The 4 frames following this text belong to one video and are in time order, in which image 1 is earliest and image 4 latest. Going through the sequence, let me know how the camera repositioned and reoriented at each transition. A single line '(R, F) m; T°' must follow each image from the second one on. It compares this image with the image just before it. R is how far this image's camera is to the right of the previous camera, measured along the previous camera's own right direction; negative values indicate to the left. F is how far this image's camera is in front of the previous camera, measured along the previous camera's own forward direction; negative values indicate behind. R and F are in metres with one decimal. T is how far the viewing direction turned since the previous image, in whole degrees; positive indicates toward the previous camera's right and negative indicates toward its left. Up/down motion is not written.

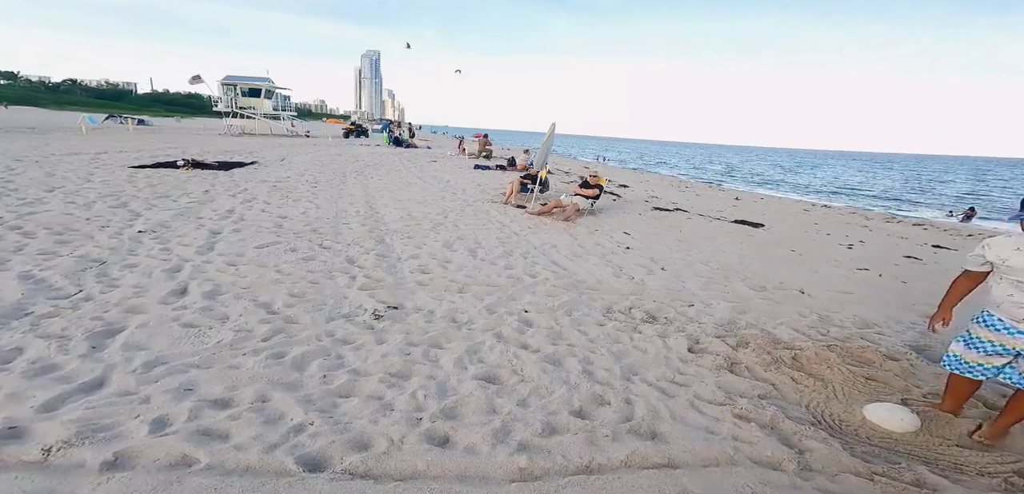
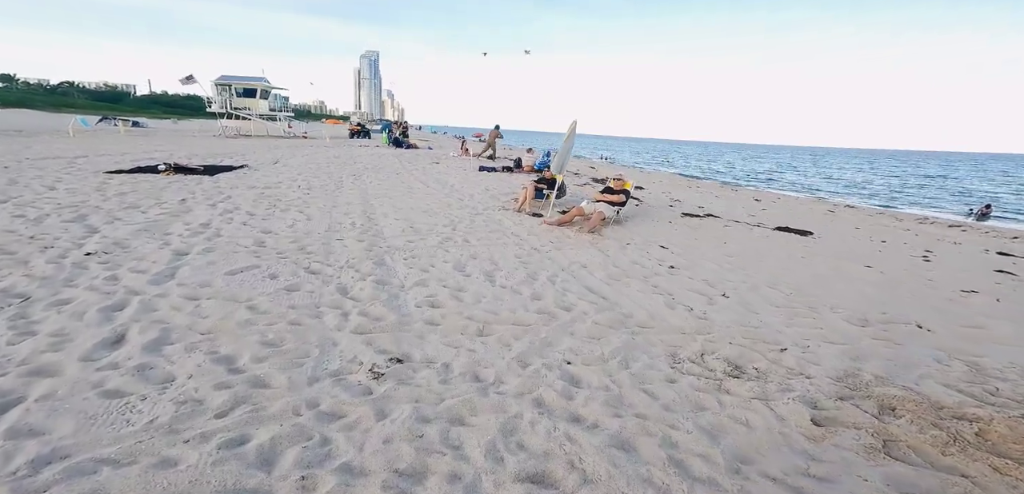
(-0.3, +1.0) m; 0°
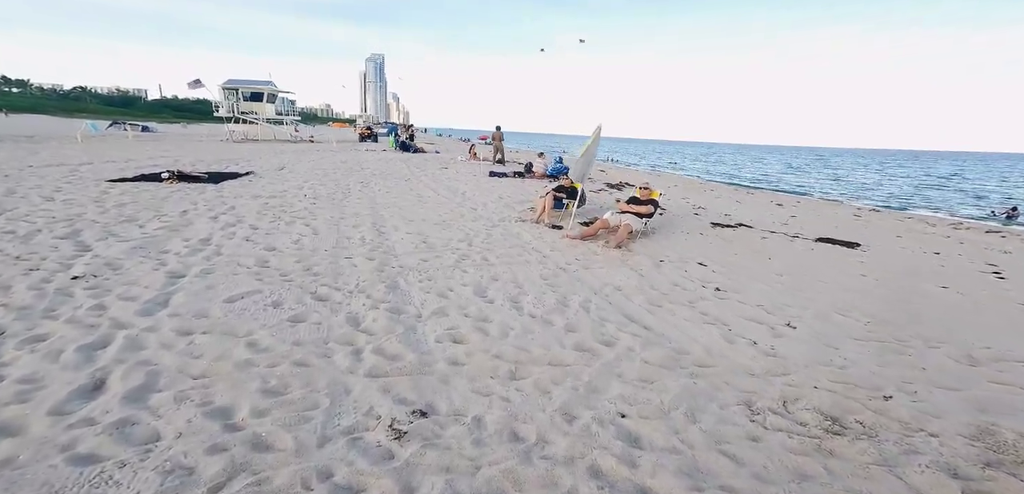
(-0.2, +0.5) m; -1°
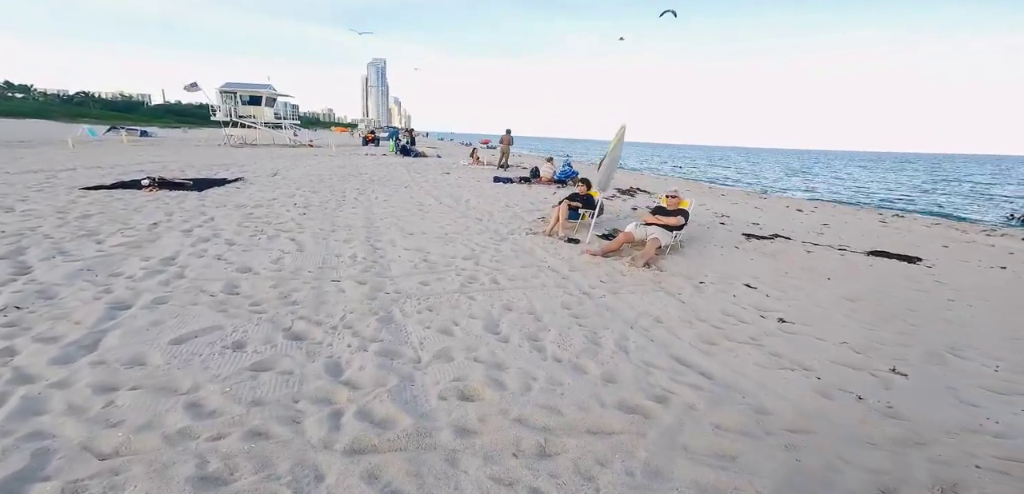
(-0.1, +0.9) m; 0°
